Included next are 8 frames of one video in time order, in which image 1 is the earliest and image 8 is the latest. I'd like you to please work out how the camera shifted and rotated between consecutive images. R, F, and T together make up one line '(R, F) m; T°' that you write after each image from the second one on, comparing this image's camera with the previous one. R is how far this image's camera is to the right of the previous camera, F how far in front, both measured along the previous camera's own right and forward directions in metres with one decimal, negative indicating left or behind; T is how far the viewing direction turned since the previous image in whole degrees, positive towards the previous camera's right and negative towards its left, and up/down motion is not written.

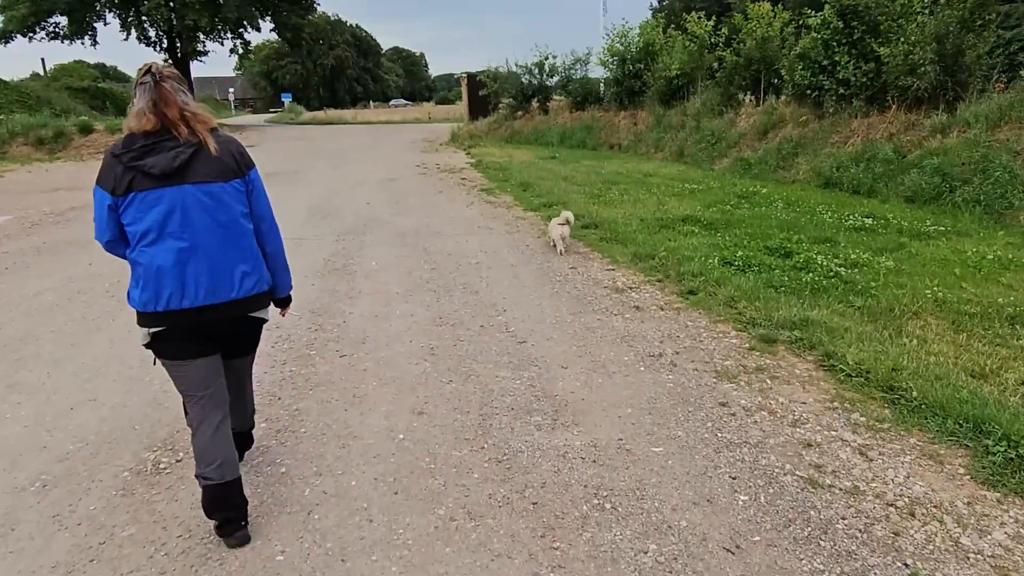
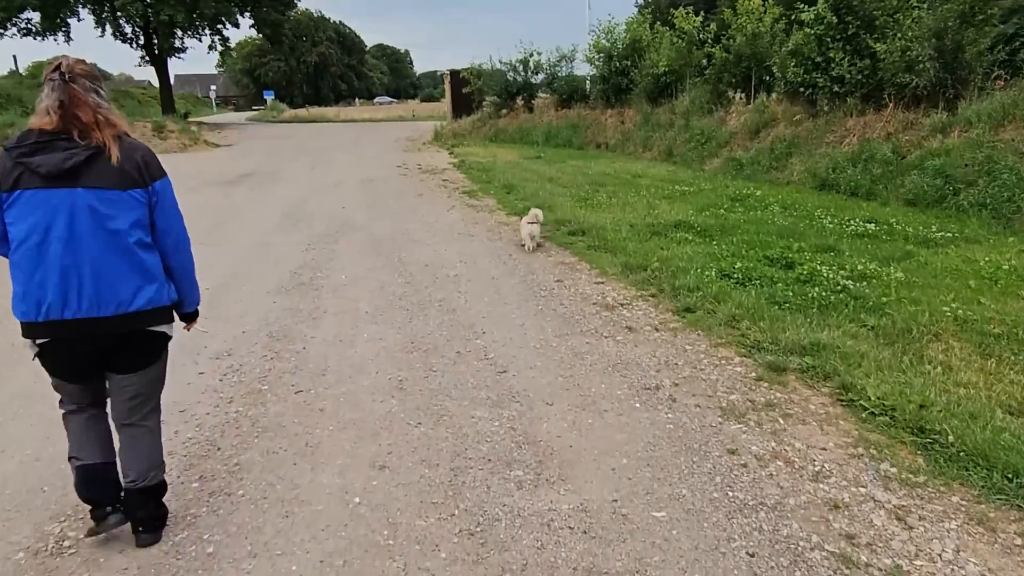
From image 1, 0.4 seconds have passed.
(0.0, +0.5) m; +1°
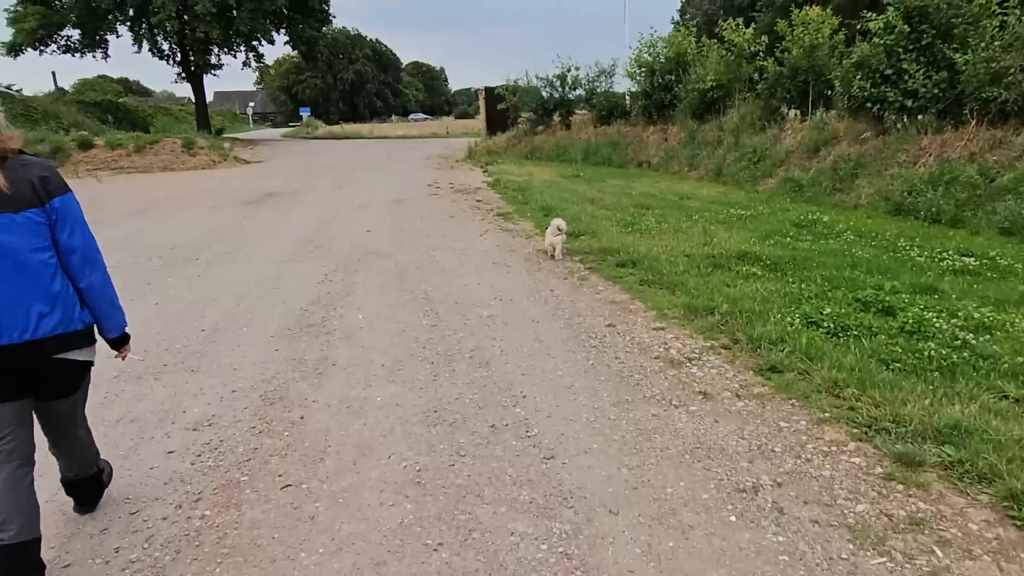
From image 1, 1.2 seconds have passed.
(-0.1, +0.9) m; -2°
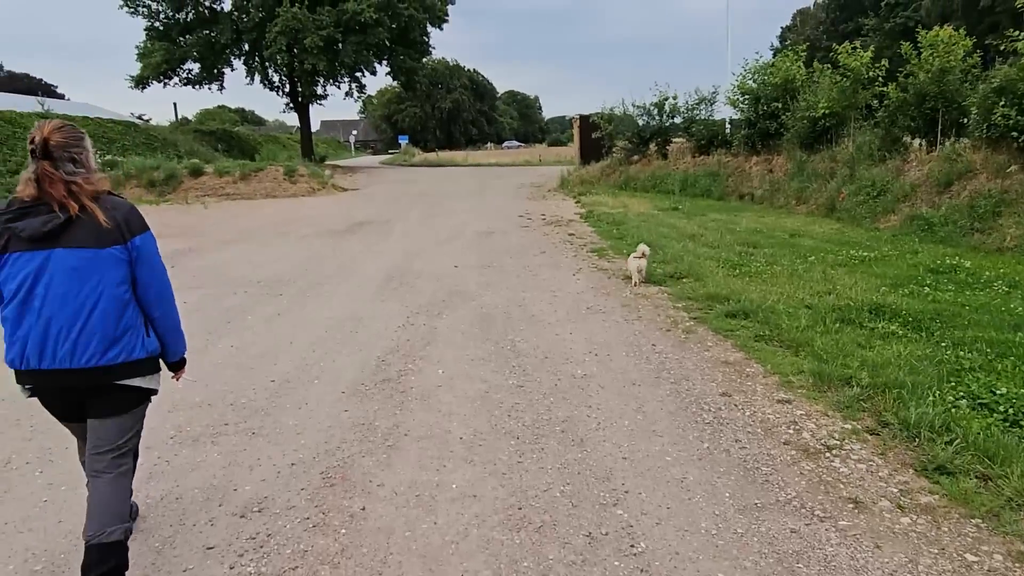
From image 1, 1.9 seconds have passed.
(-0.1, +0.6) m; -7°
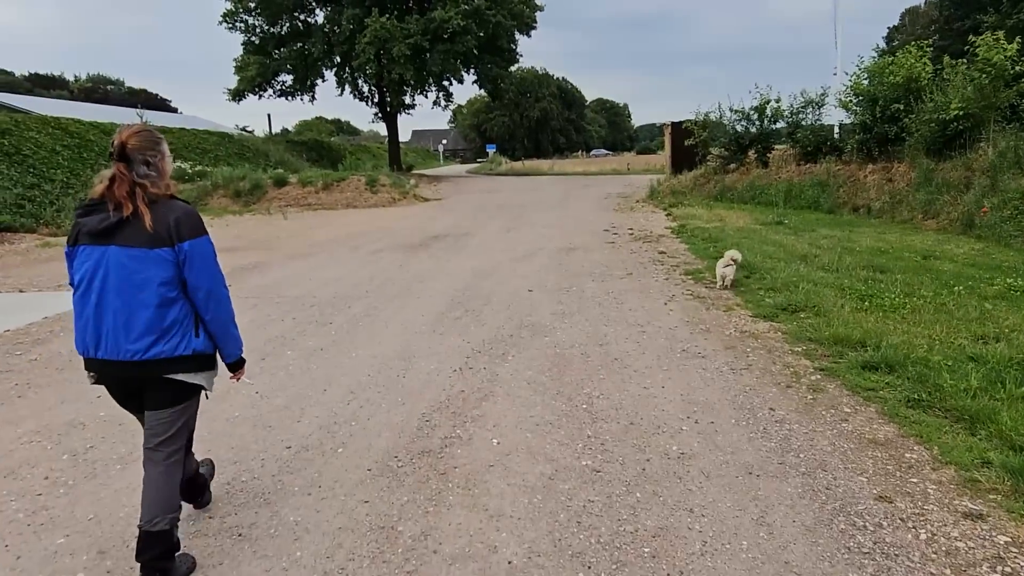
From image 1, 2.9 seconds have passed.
(0.0, +1.1) m; -7°
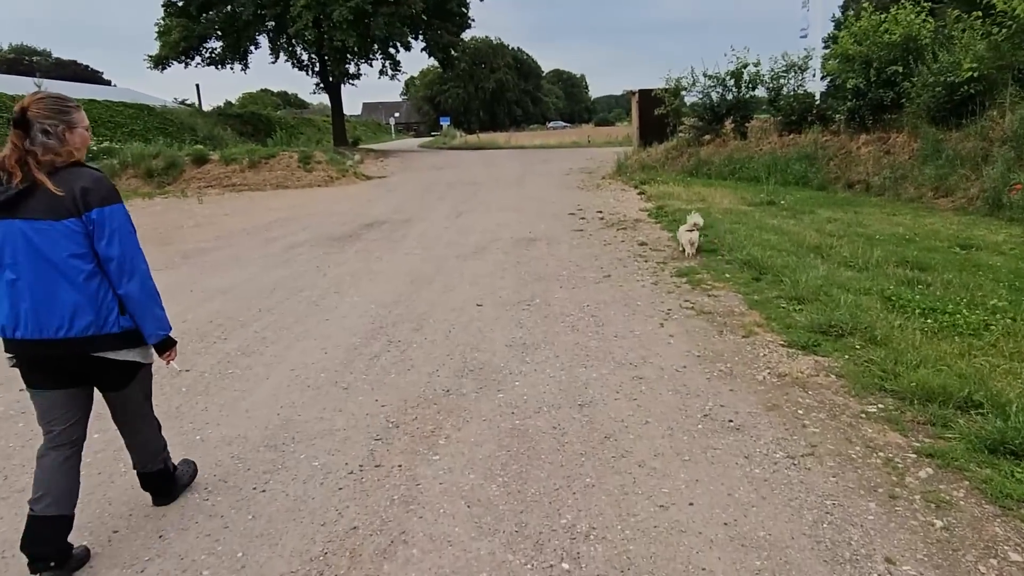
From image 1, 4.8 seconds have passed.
(+0.1, +2.1) m; +3°
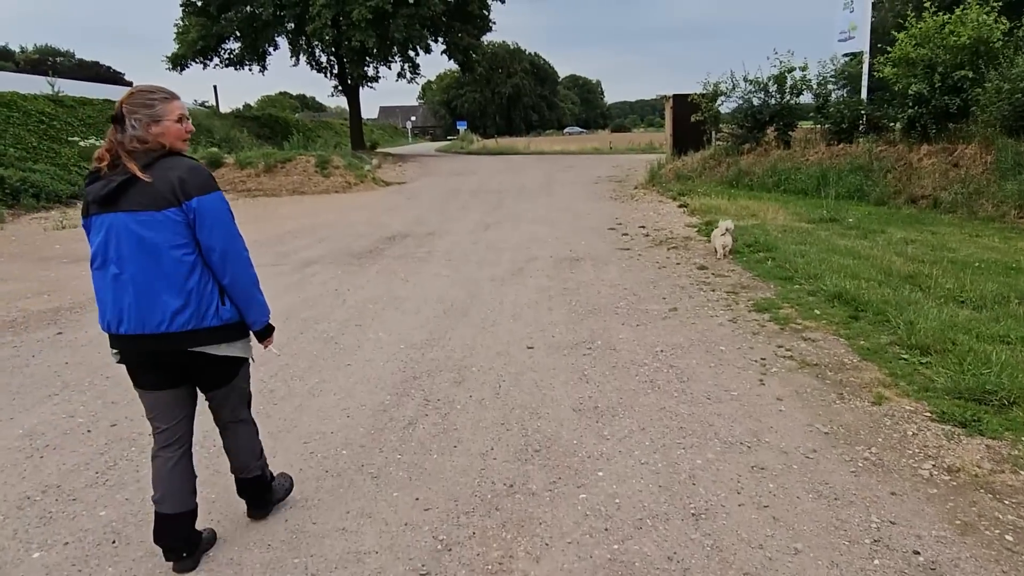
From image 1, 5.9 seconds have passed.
(-0.3, +1.1) m; -1°
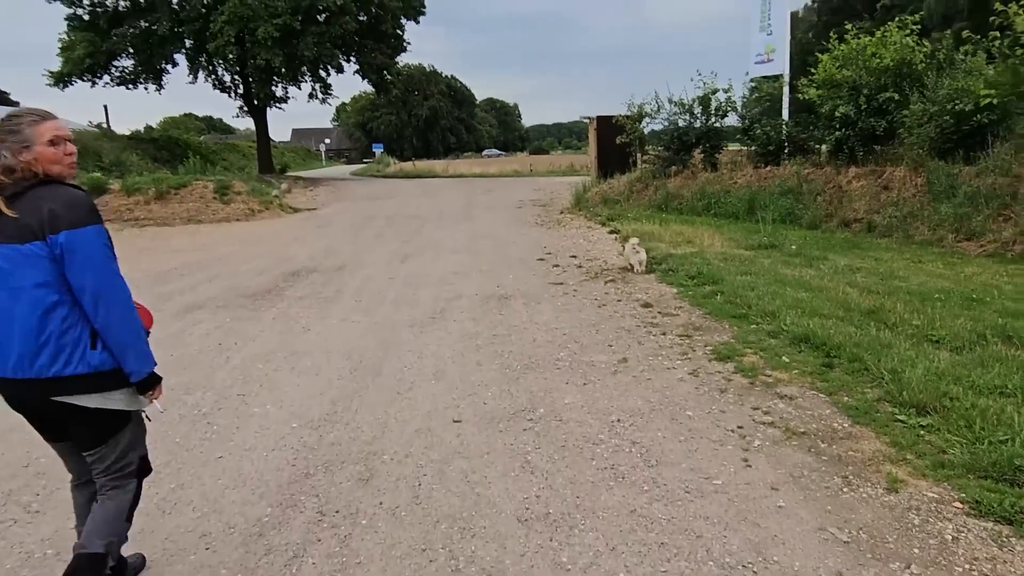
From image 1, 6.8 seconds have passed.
(0.0, +1.0) m; +6°
